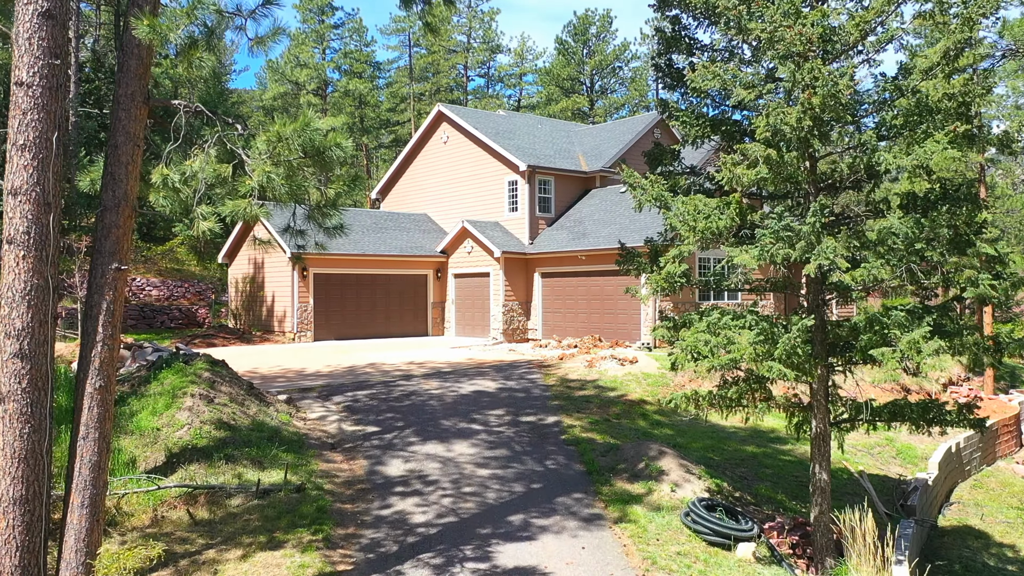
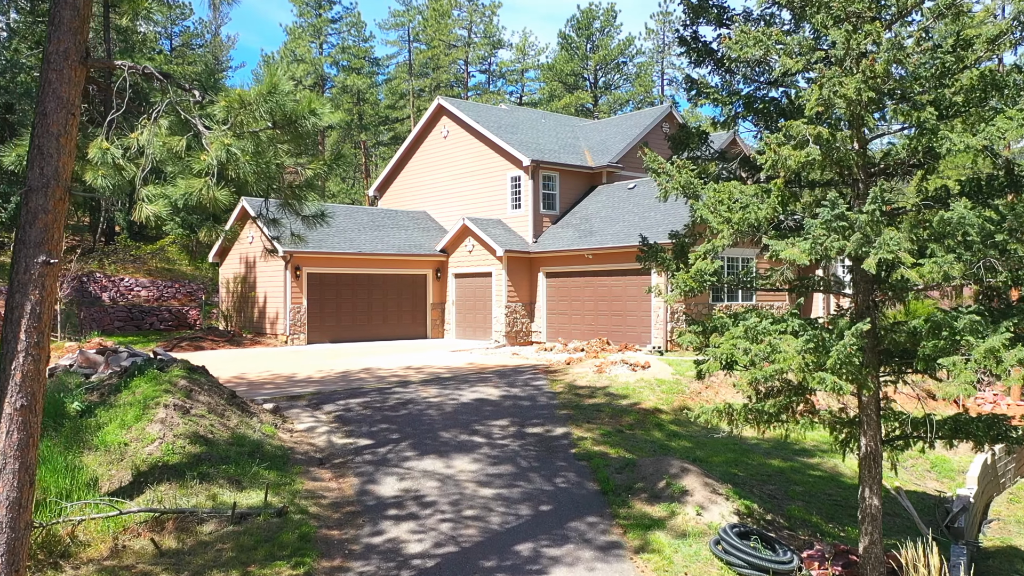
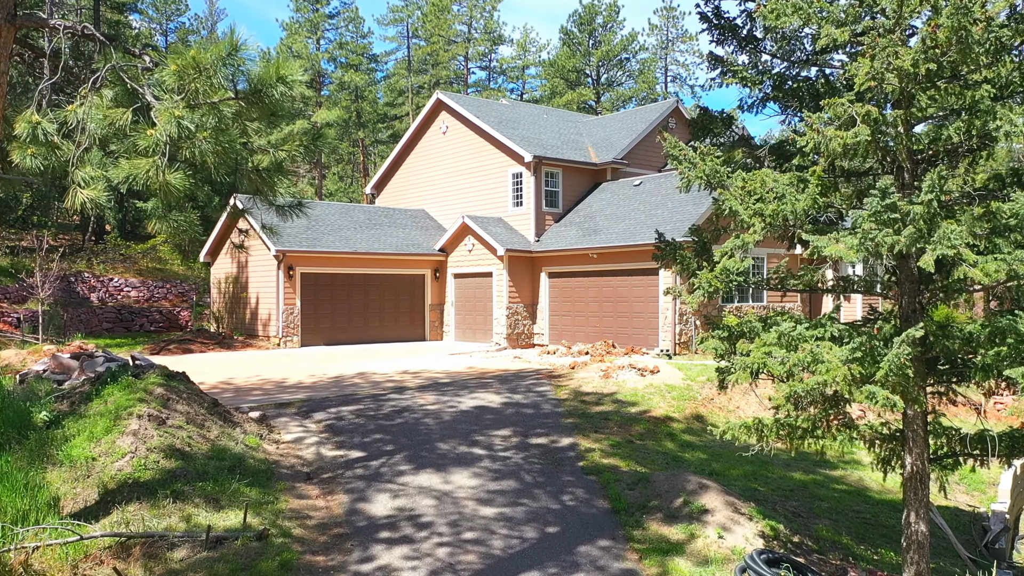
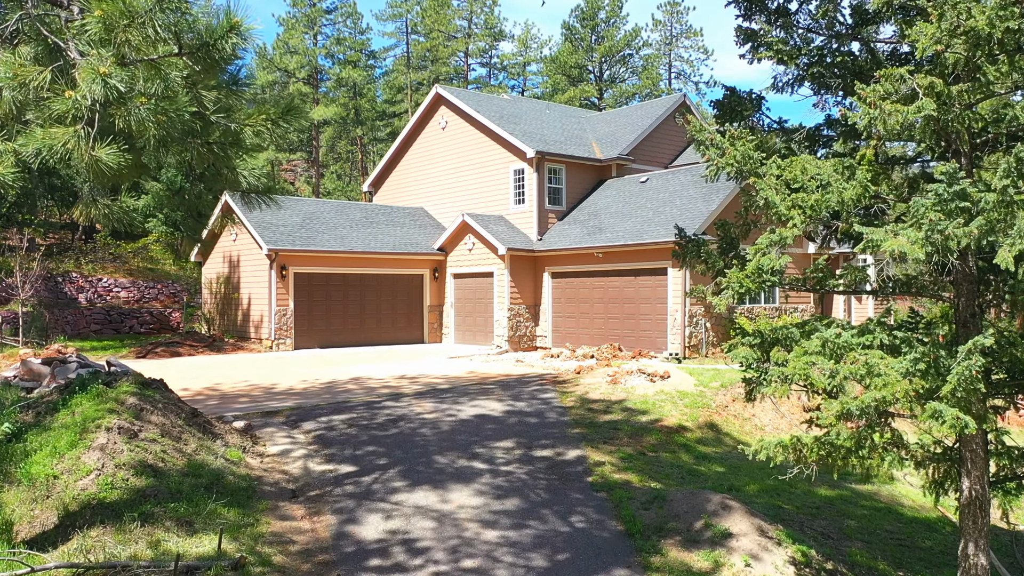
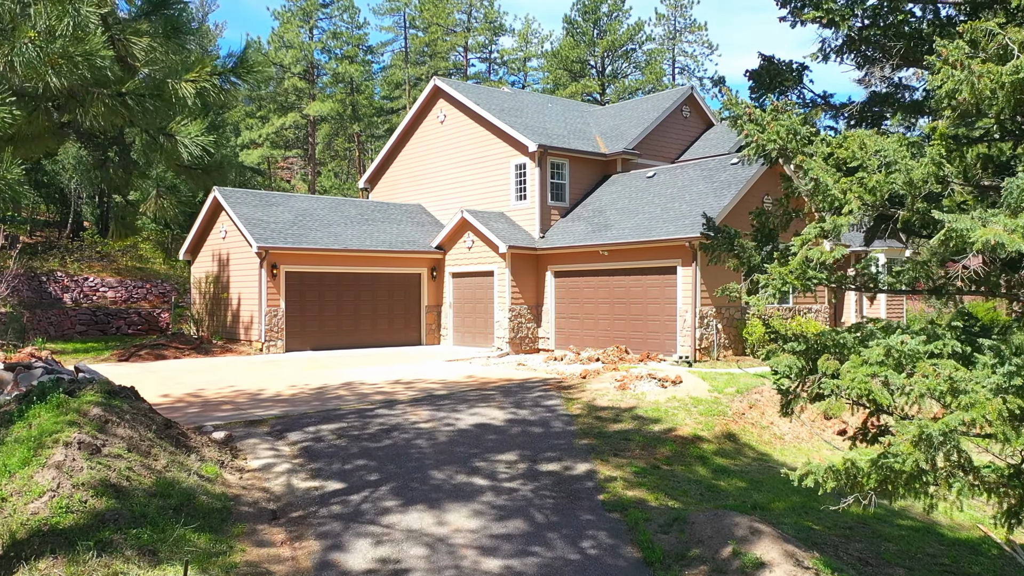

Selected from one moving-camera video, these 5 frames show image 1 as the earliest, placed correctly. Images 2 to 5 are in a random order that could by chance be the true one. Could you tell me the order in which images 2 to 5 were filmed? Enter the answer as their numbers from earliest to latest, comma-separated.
2, 3, 4, 5
